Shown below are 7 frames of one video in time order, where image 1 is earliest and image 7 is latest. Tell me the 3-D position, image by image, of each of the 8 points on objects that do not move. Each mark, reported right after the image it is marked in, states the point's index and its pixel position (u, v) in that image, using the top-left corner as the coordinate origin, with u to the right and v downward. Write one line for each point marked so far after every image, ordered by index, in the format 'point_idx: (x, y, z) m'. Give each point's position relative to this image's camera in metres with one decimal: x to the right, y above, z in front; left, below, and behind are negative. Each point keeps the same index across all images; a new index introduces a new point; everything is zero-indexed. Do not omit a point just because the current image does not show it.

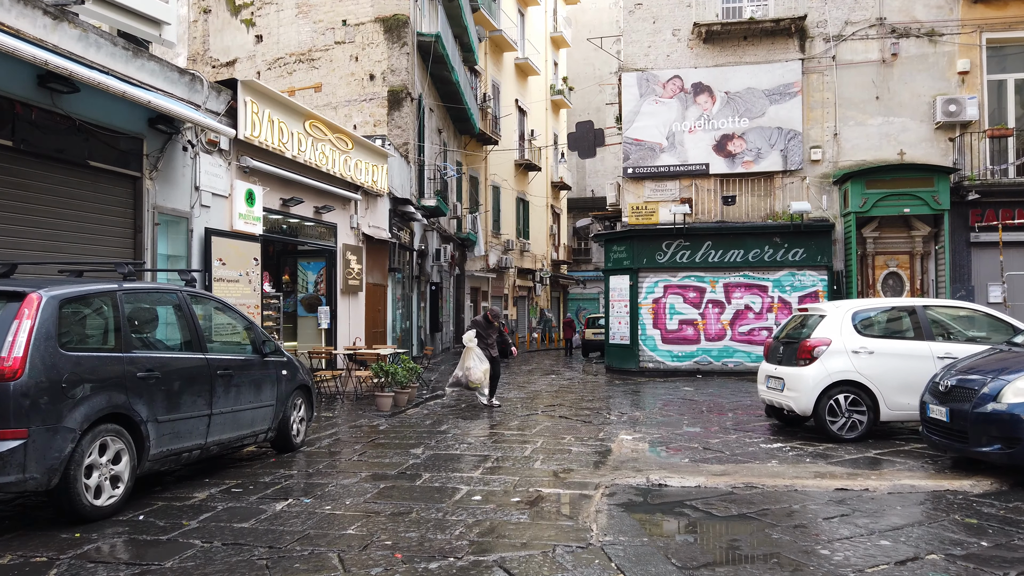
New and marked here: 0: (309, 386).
0: (-2.2, -1.1, +8.2) m
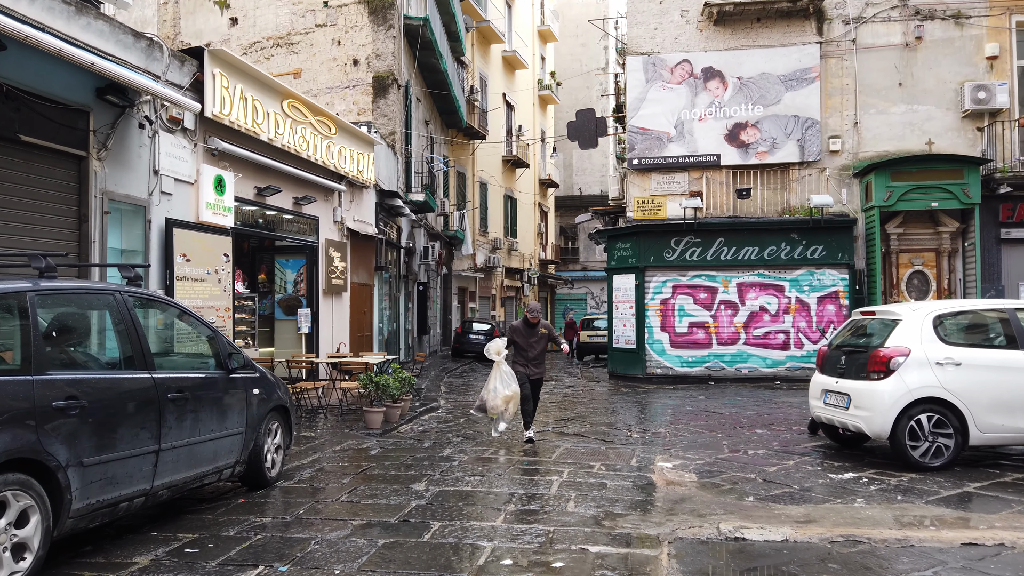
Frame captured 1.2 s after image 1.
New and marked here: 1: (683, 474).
0: (-2.0, -1.1, +6.8) m
1: (+1.6, -1.7, +6.9) m
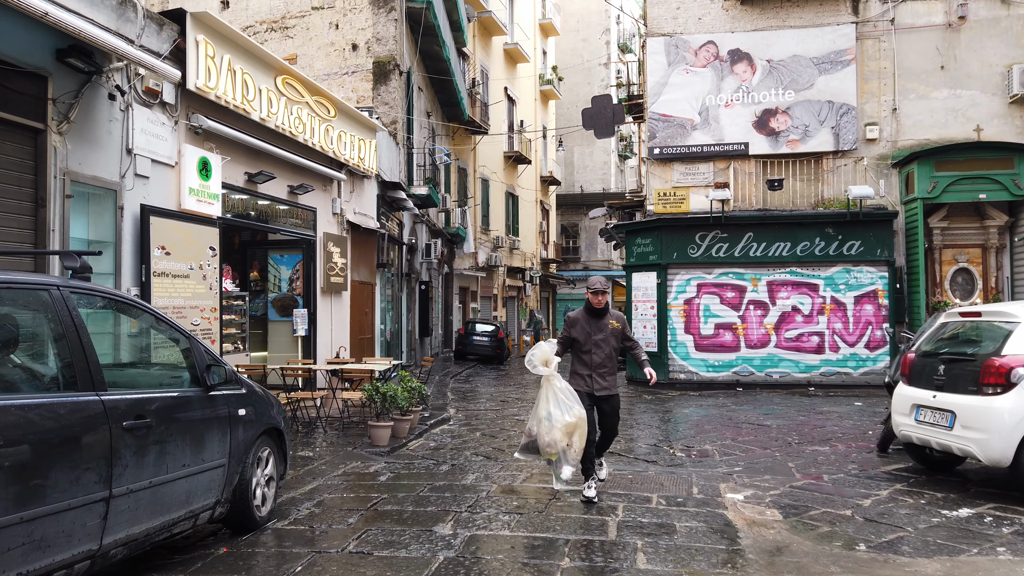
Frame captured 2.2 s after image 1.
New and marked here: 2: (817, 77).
0: (-1.7, -1.0, +5.6) m
1: (+1.9, -1.7, +5.7) m
2: (+6.2, +4.3, +15.7) m
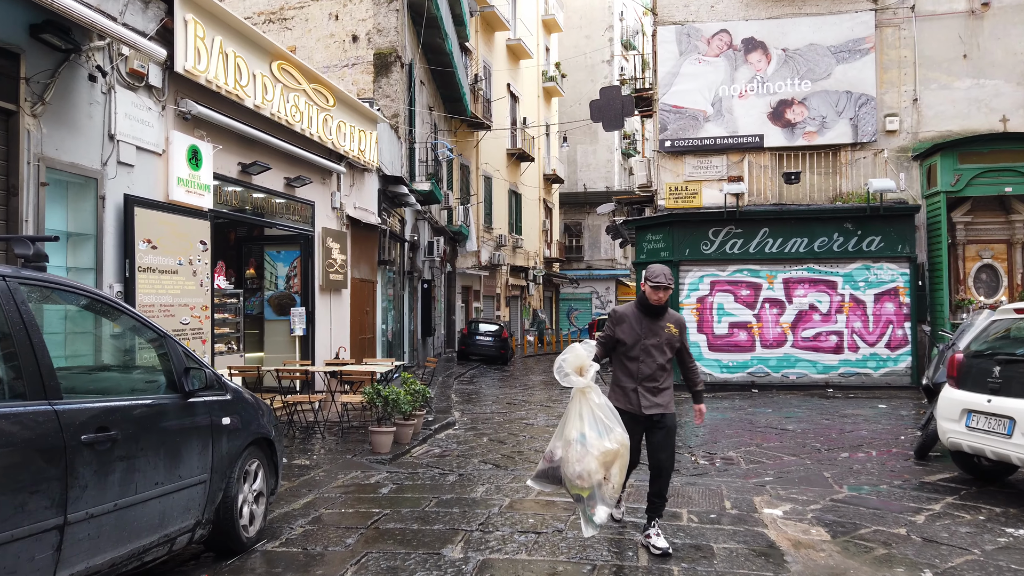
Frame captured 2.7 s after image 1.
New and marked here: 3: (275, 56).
0: (-1.6, -1.0, +5.0) m
1: (+2.0, -1.6, +5.1) m
2: (+6.4, +4.4, +15.1) m
3: (-3.2, +3.1, +10.2) m
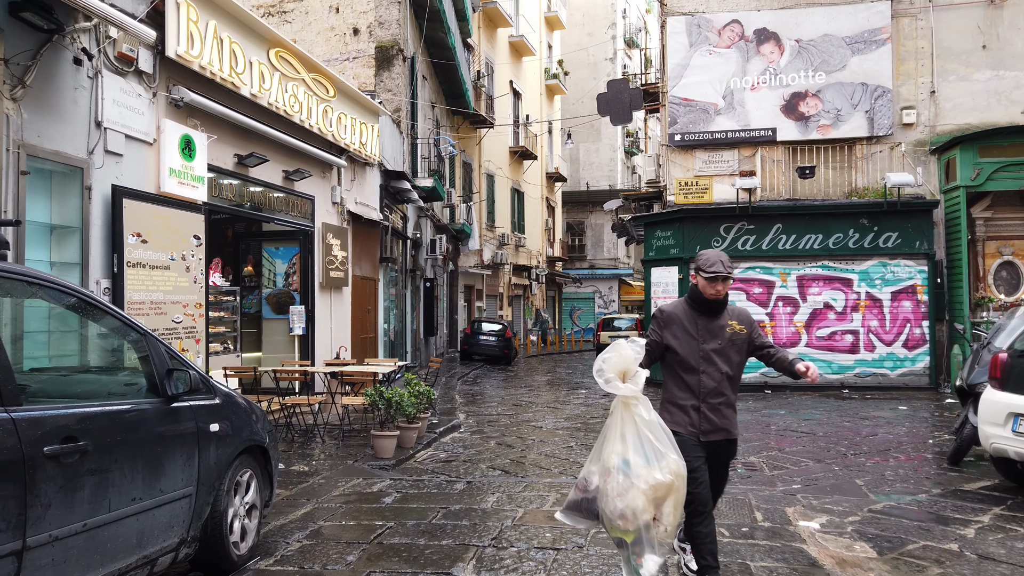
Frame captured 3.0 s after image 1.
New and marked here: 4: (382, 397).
0: (-1.5, -0.9, +4.6) m
1: (+2.1, -1.6, +4.7) m
2: (+6.5, +4.4, +14.7) m
3: (-3.1, +3.1, +9.8) m
4: (-1.4, -1.2, +8.1) m
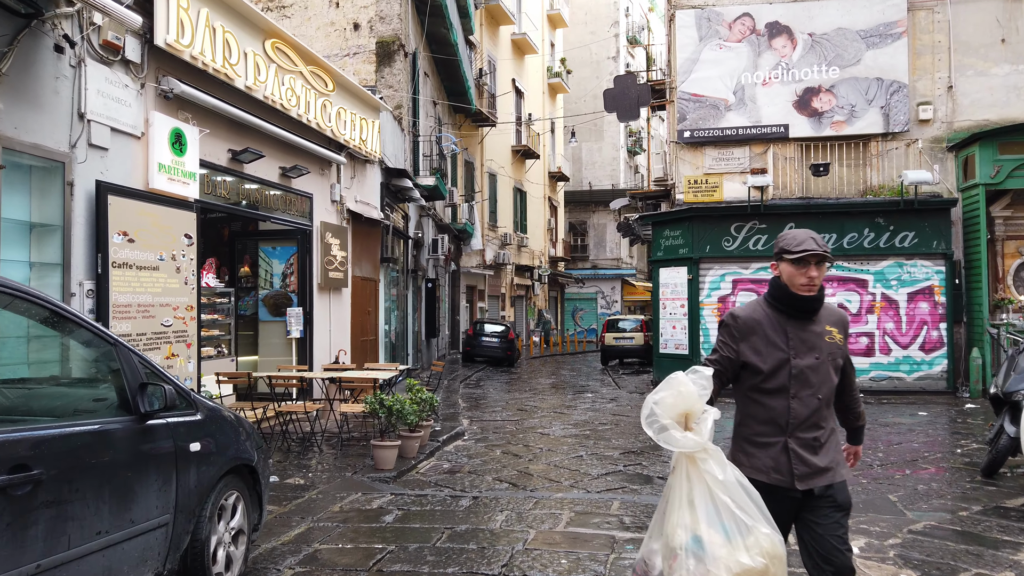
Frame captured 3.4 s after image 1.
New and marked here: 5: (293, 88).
0: (-1.4, -1.0, +4.2) m
1: (+2.1, -1.6, +4.3) m
2: (+6.6, +4.4, +14.3) m
3: (-3.0, +3.1, +9.4) m
4: (-1.3, -1.2, +7.7) m
5: (-2.8, +2.6, +9.8) m
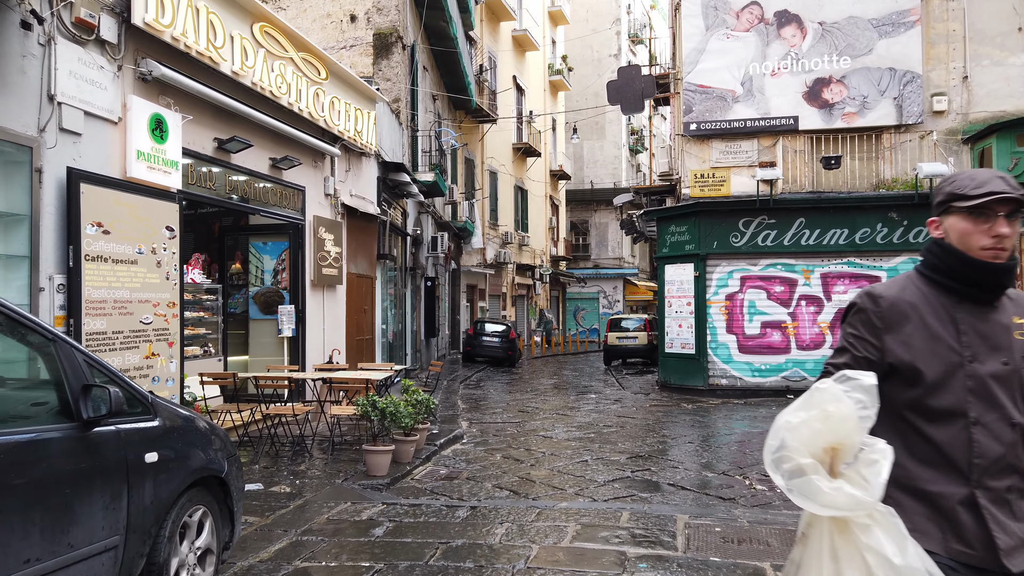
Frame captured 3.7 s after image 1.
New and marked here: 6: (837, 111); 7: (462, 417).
0: (-1.4, -0.9, +3.7) m
1: (+2.1, -1.5, +3.8) m
2: (+6.6, +4.5, +13.8) m
3: (-3.0, +3.2, +9.0) m
4: (-1.3, -1.1, +7.3) m
5: (-2.8, +2.6, +9.4) m
6: (+5.9, +3.2, +13.8) m
7: (-0.8, -1.9, +11.6) m
